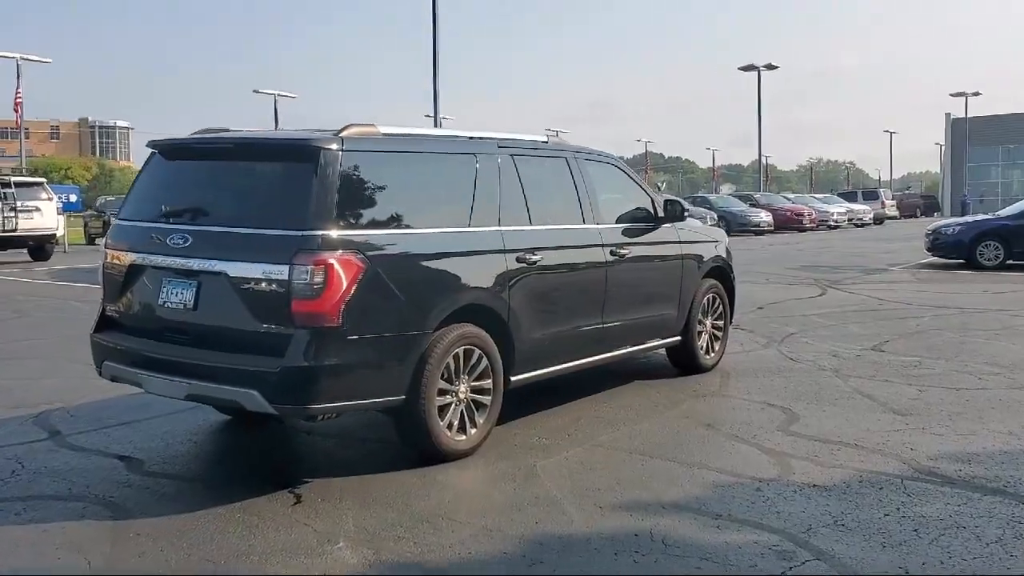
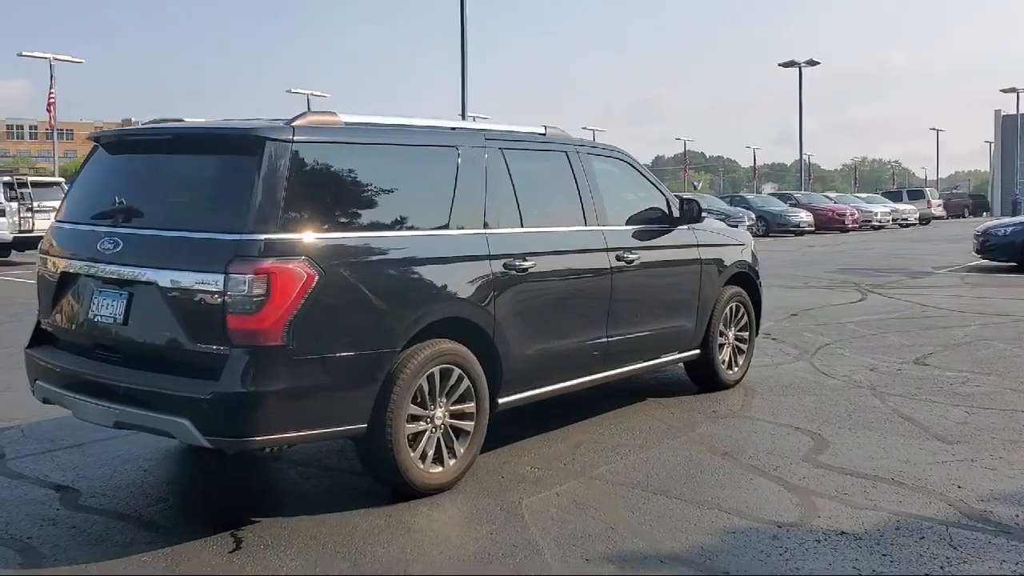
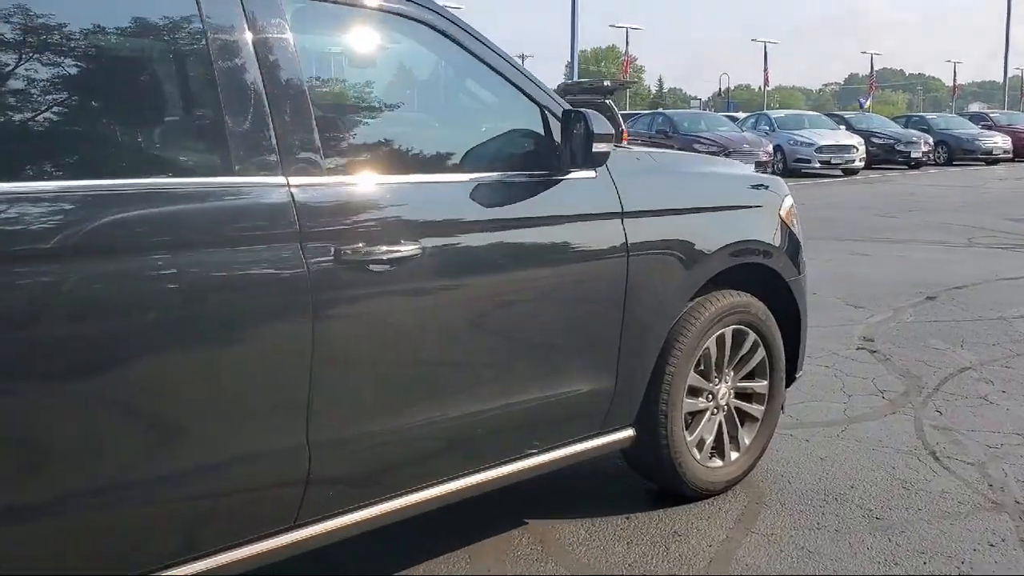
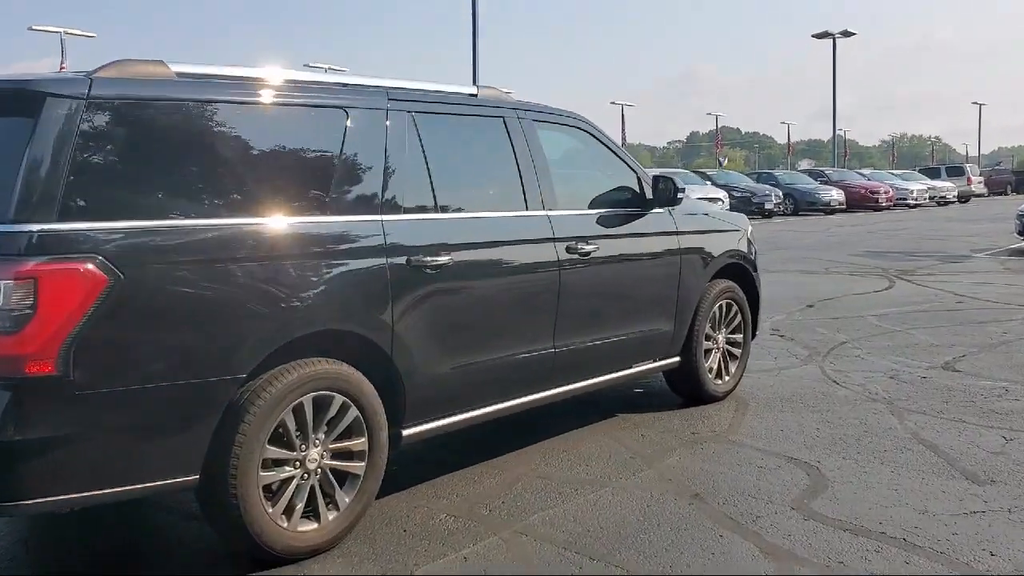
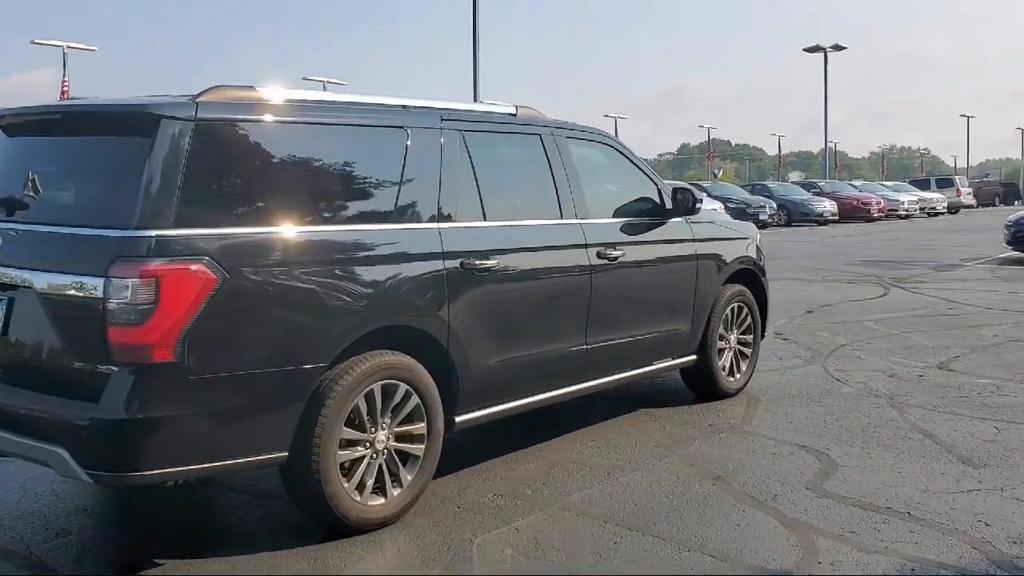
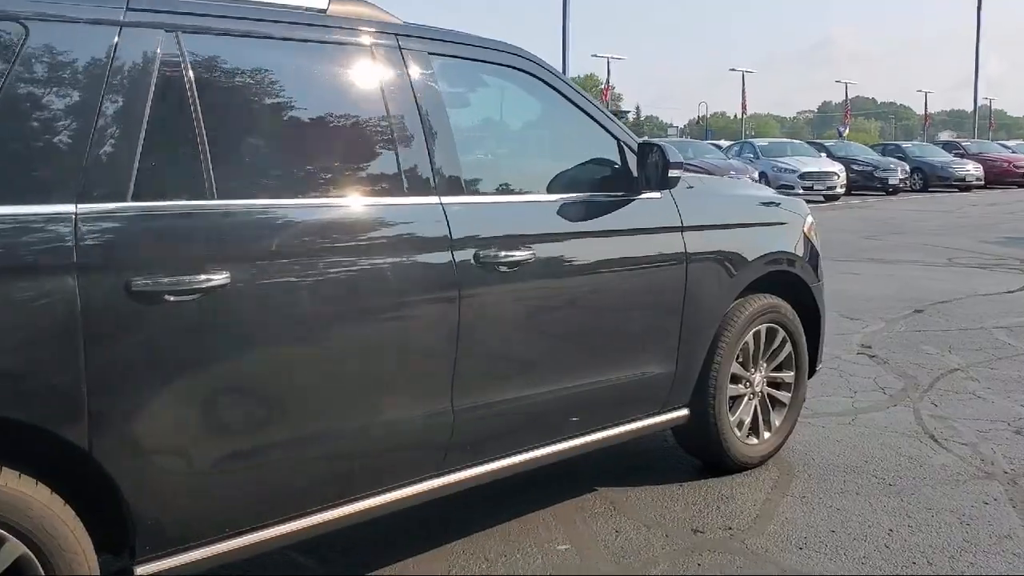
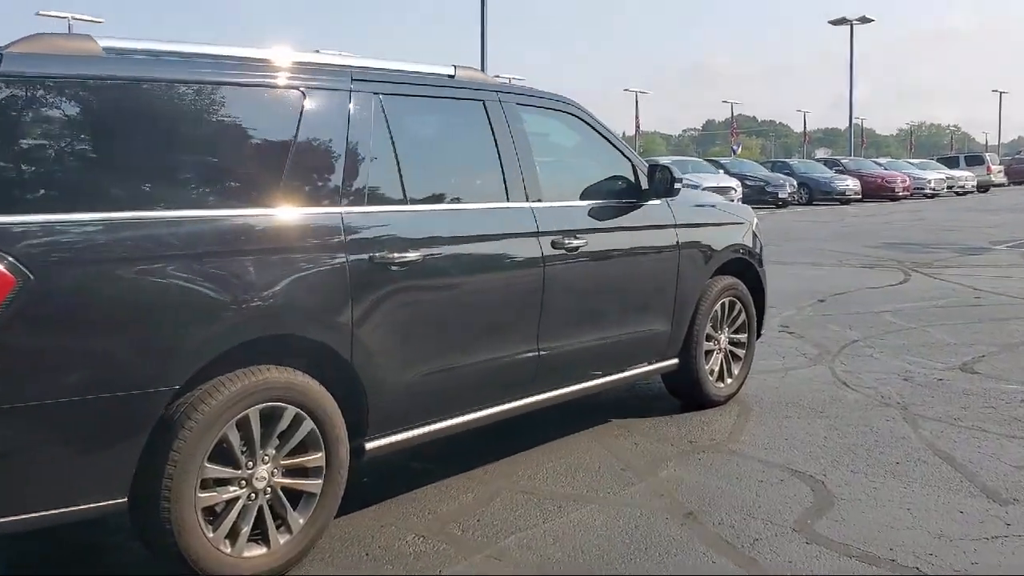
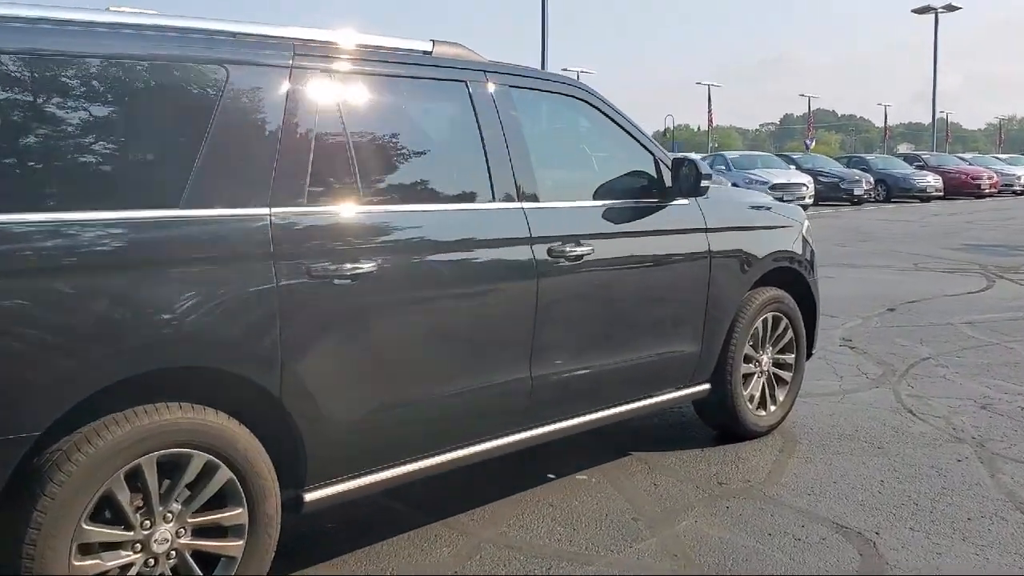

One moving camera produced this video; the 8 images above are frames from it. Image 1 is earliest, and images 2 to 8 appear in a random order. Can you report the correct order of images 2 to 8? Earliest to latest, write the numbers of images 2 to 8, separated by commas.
2, 5, 4, 7, 8, 6, 3
